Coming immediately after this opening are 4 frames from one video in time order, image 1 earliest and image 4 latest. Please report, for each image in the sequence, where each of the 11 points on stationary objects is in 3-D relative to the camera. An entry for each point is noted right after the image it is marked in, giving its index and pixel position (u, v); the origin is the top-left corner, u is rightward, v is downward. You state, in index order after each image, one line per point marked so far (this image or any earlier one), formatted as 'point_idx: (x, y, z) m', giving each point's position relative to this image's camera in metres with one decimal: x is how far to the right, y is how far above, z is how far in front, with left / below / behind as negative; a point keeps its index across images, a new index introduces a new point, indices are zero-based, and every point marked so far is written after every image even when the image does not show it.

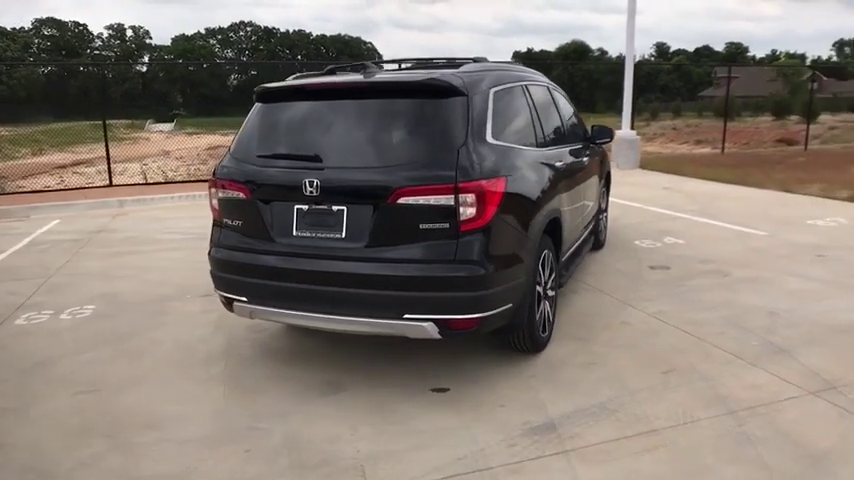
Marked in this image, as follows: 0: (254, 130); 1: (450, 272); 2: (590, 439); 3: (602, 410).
0: (-1.1, +0.7, +3.9) m
1: (+0.2, -0.2, +3.3) m
2: (+0.8, -1.0, +3.1) m
3: (+1.0, -0.9, +3.4) m
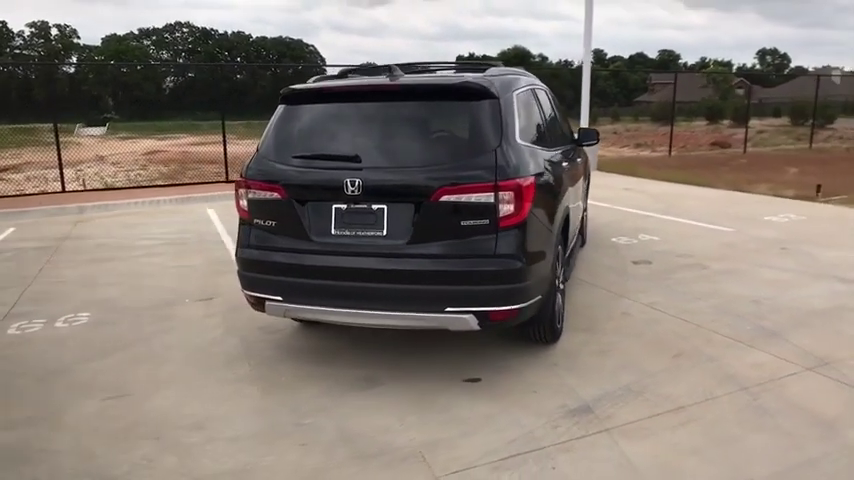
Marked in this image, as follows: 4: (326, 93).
0: (-0.9, +0.7, +4.0) m
1: (+0.4, -0.1, +3.5) m
2: (+1.1, -1.0, +3.3) m
3: (+1.2, -0.9, +3.6) m
4: (-0.6, +0.9, +4.0) m
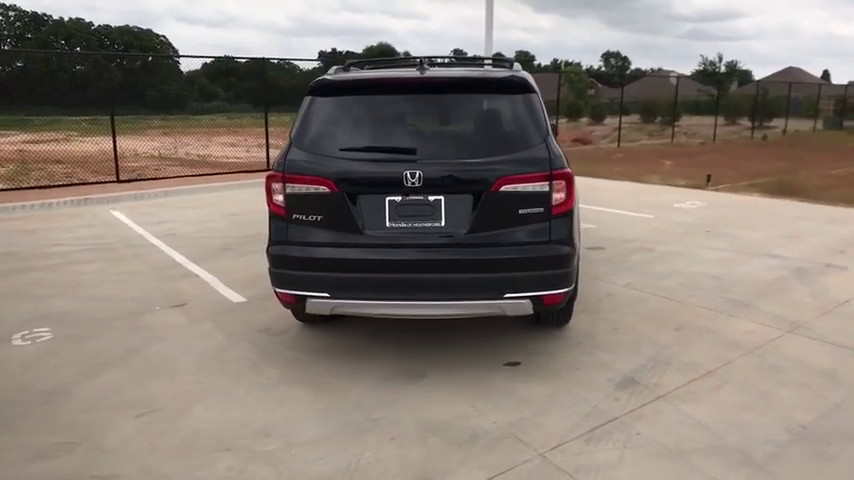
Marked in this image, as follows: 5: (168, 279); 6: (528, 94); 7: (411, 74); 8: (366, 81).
0: (-0.7, +0.7, +3.9) m
1: (+0.7, -0.1, +3.6) m
2: (+1.4, -0.9, +3.6) m
3: (+1.5, -0.8, +3.9) m
4: (-0.4, +1.0, +3.9) m
5: (-2.6, -0.4, +6.2) m
6: (+0.6, +0.9, +3.9) m
7: (-0.1, +1.1, +4.0) m
8: (-0.4, +1.0, +3.9) m
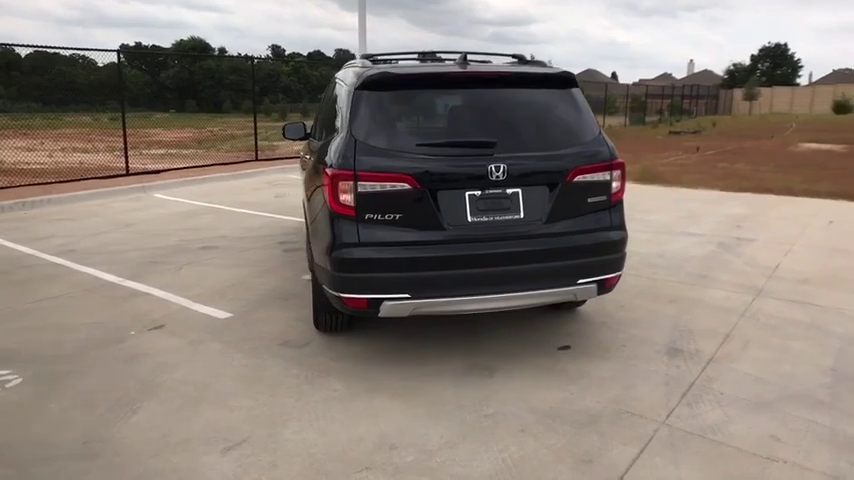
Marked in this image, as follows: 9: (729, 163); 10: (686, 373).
0: (-0.4, +0.7, +3.7) m
1: (+1.1, 0.0, +3.9) m
2: (+1.9, -0.7, +4.1) m
3: (+1.8, -0.7, +4.4) m
4: (-0.1, +1.0, +3.8) m
5: (-2.7, -0.5, +5.4) m
6: (+0.9, +1.0, +4.1) m
7: (+0.2, +1.1, +3.9) m
8: (-0.1, +1.0, +3.8) m
9: (+7.5, +1.9, +15.4) m
10: (+1.6, -0.8, +3.8) m
